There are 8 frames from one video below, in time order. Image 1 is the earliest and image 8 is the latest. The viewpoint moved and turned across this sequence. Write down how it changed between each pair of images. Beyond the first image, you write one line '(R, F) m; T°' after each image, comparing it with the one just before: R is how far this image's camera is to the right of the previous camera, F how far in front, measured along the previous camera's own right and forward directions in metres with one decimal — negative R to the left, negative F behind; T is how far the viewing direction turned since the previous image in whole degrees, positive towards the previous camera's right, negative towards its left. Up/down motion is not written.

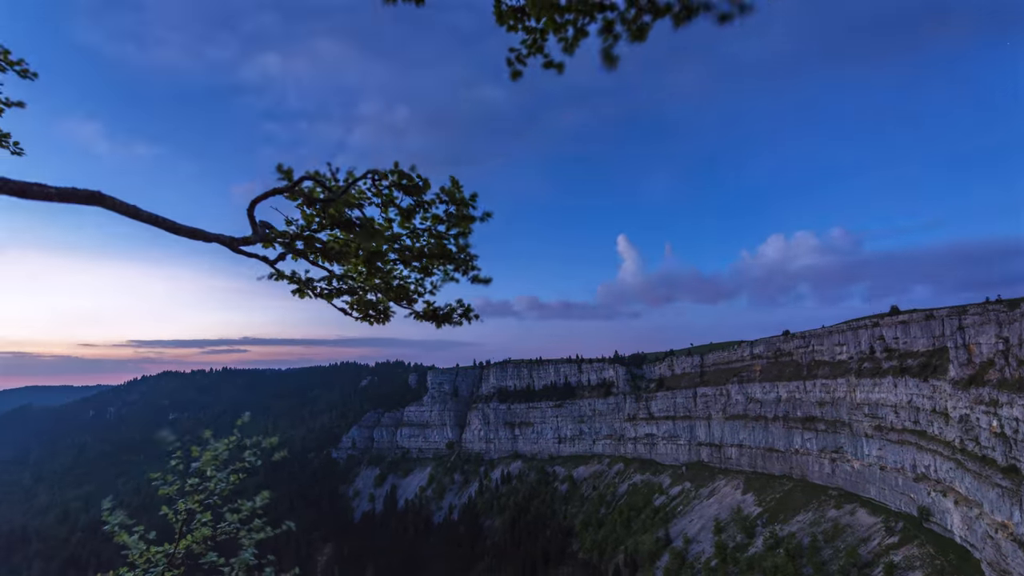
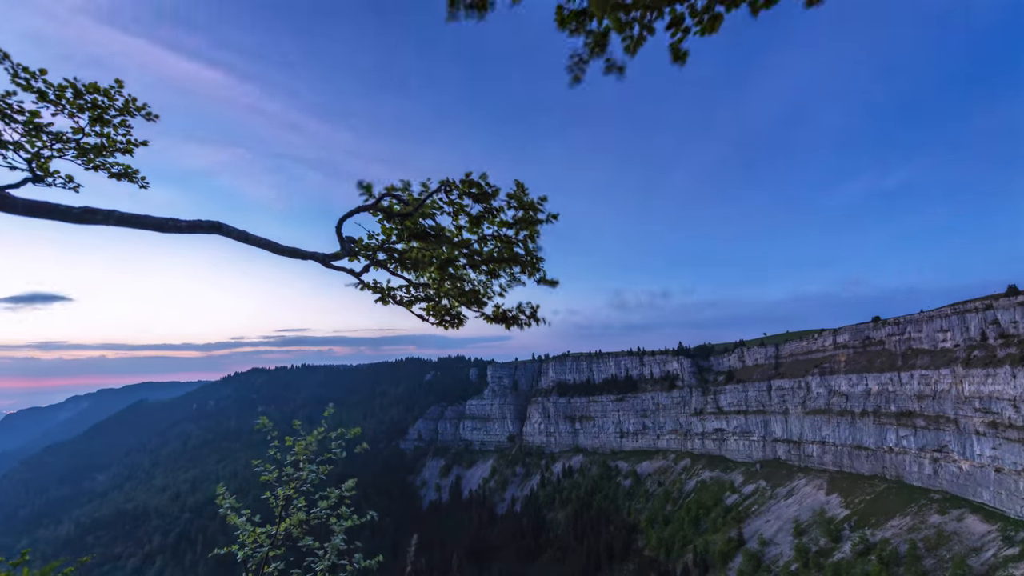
(-0.3, -0.2) m; -8°
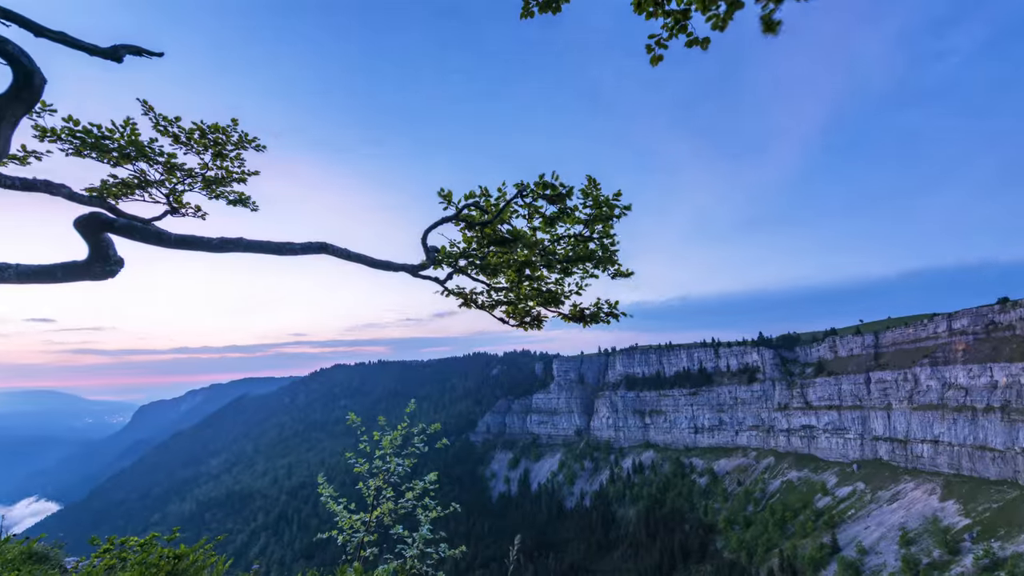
(-0.4, -0.2) m; -9°
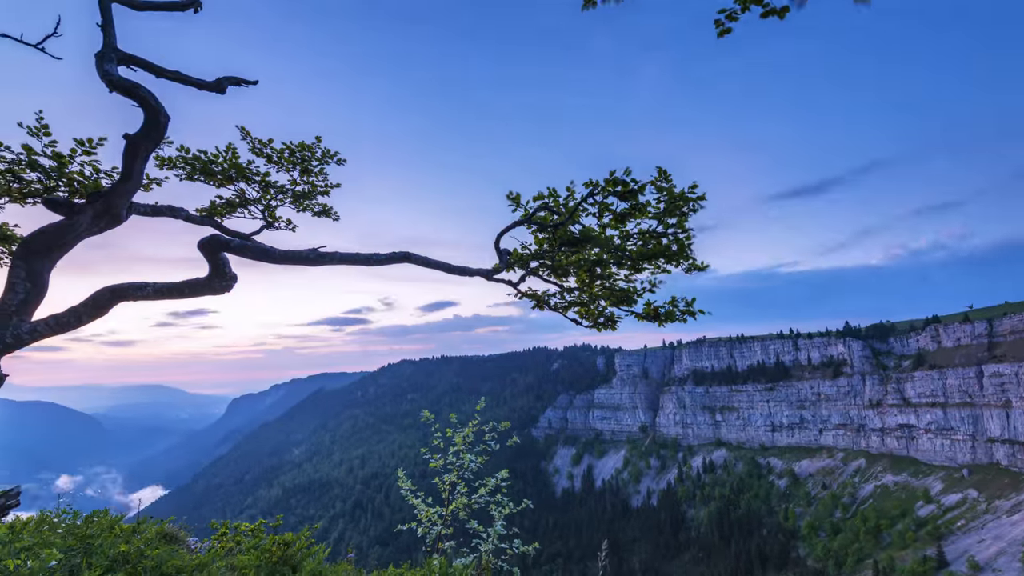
(-0.5, 0.0) m; -8°
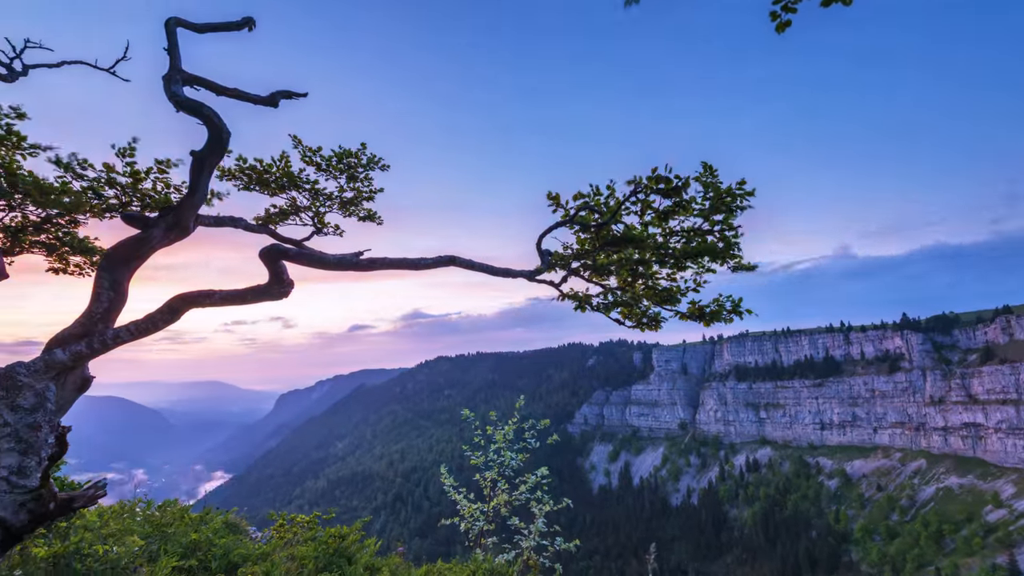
(-0.3, 0.0) m; -4°
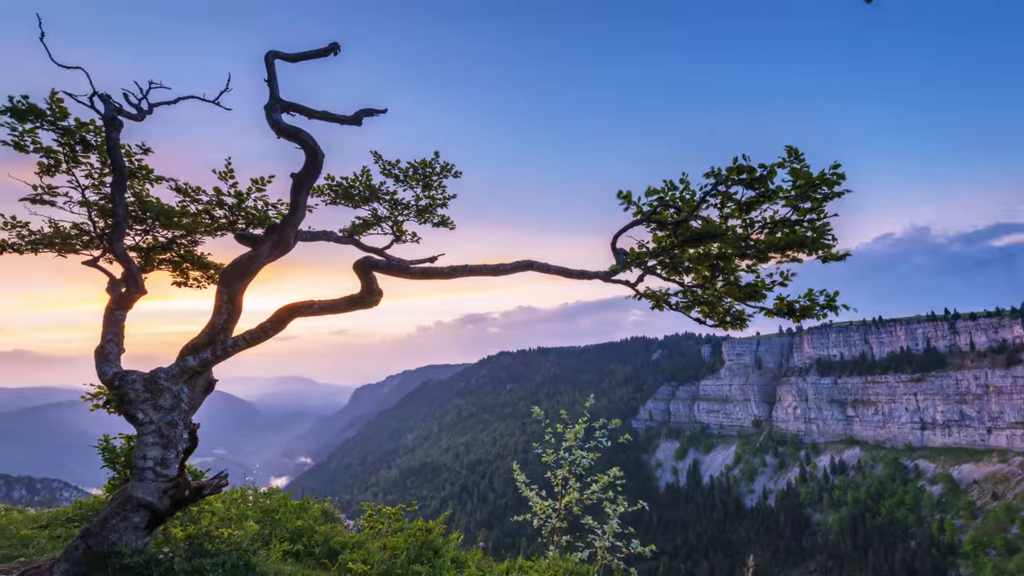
(-0.5, -0.1) m; -8°
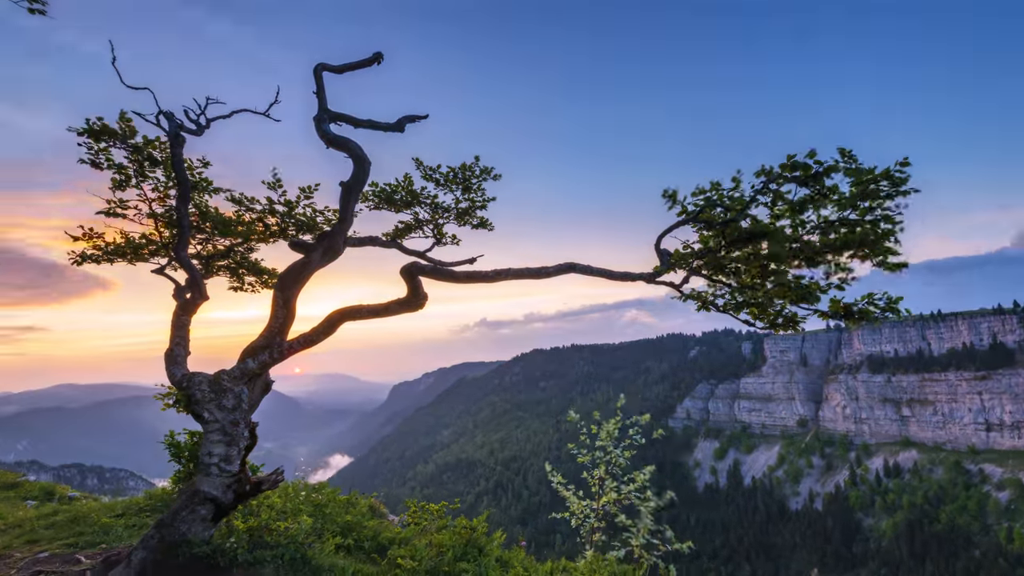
(-0.3, 0.0) m; -4°
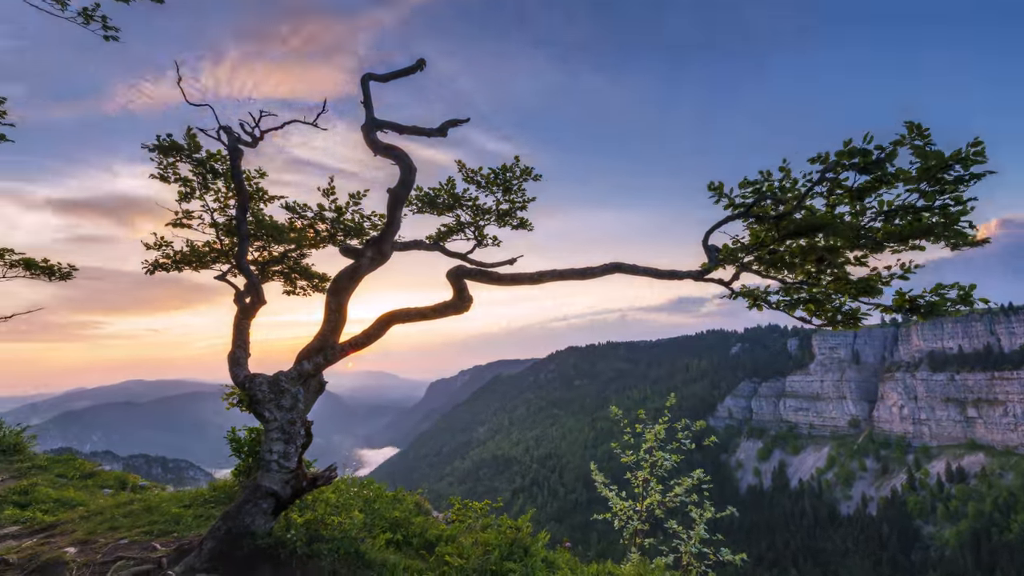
(-0.3, 0.0) m; -4°
